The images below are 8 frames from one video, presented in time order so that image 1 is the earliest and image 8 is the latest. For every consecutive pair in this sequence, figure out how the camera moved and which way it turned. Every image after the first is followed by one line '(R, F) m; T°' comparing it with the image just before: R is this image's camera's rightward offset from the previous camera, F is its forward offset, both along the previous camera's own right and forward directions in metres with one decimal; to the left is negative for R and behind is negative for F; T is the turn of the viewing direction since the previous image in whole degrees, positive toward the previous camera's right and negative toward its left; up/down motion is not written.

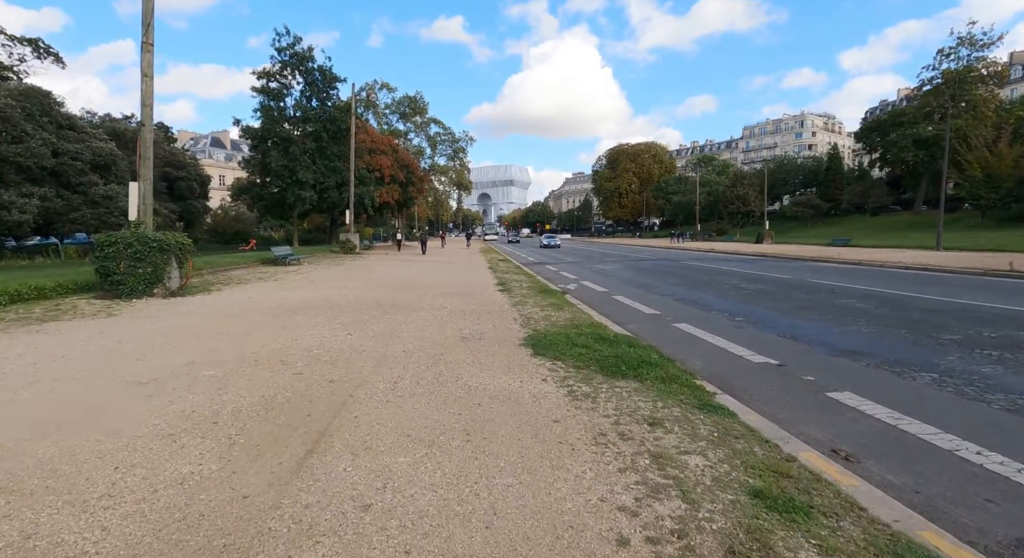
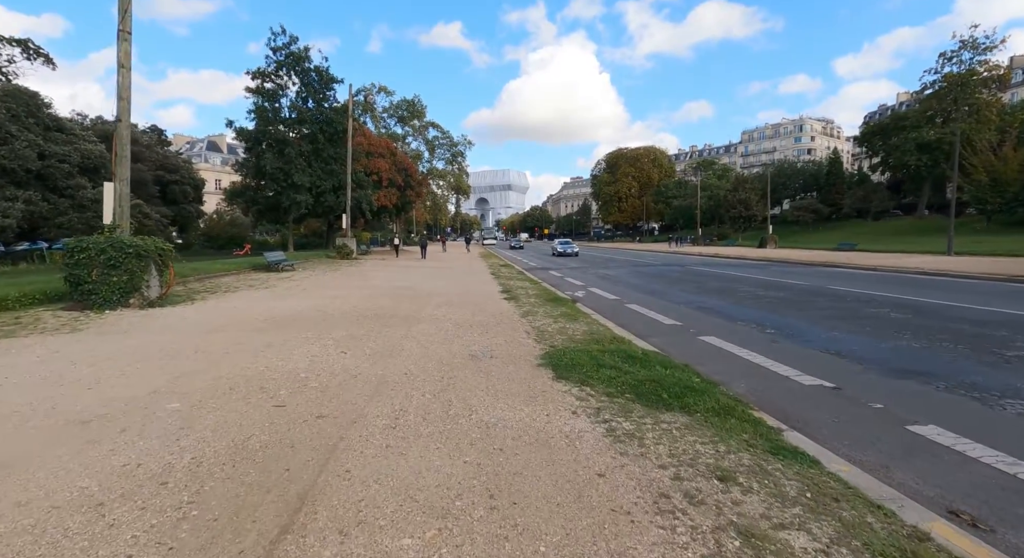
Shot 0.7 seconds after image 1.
(-0.2, +0.9) m; 0°
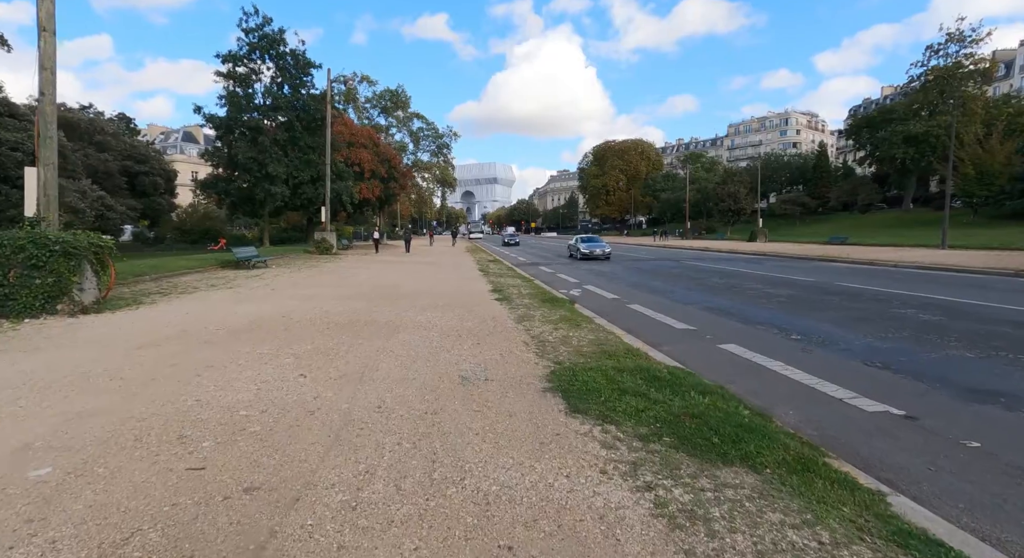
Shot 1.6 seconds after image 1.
(-0.1, +1.3) m; +2°
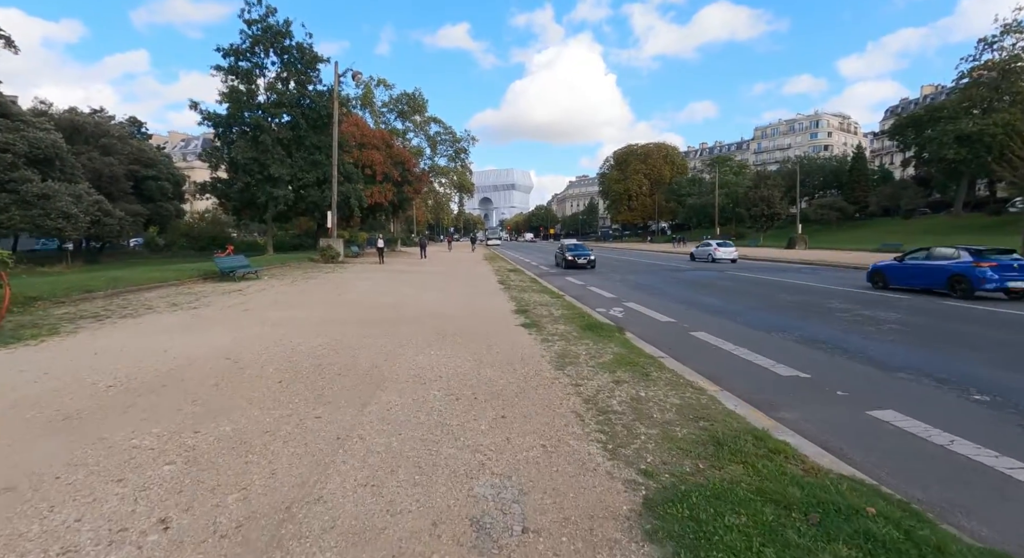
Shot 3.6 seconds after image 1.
(-0.3, +2.8) m; -2°
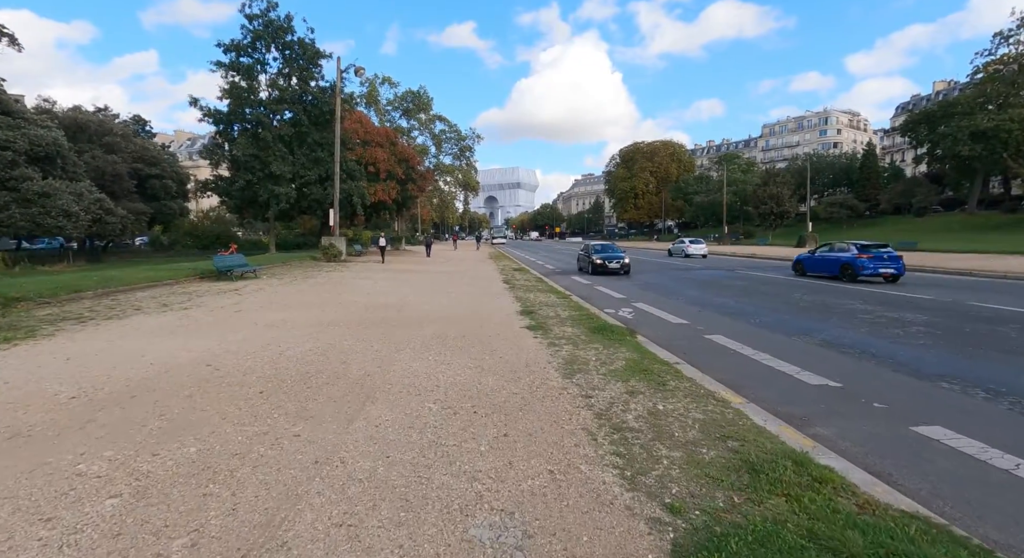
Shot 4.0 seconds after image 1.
(0.0, +0.5) m; -1°
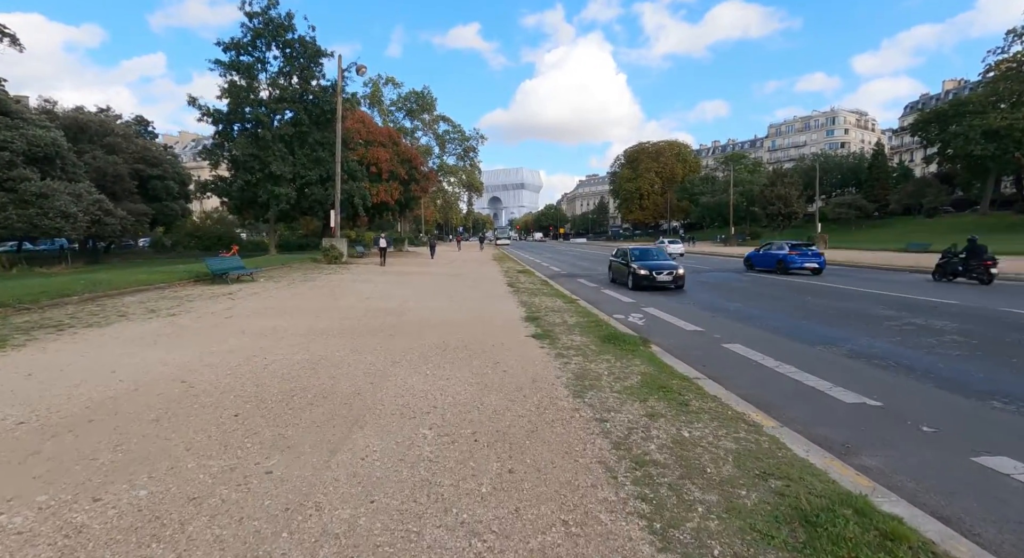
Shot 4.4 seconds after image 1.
(0.0, +0.6) m; 0°
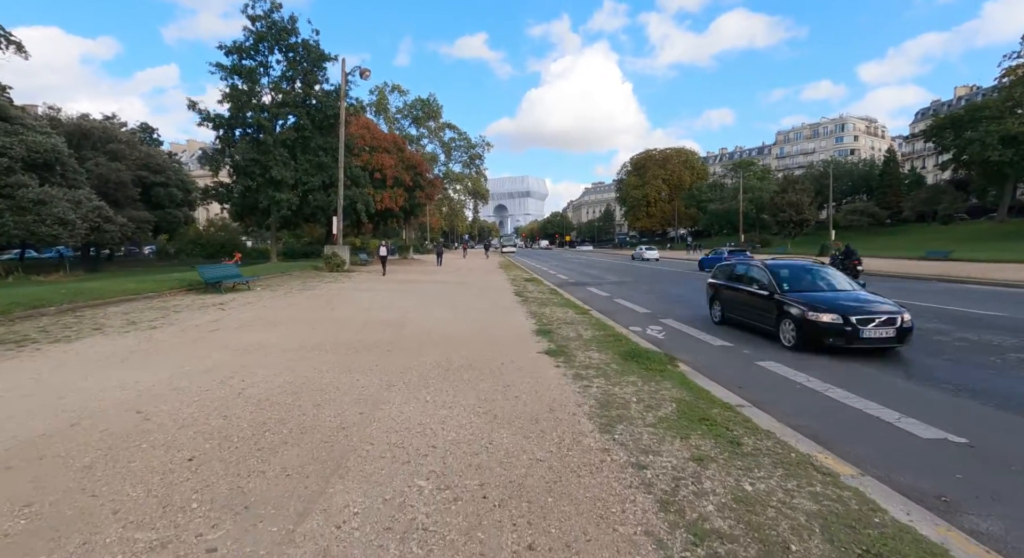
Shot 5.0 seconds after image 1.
(-0.1, +0.9) m; -1°
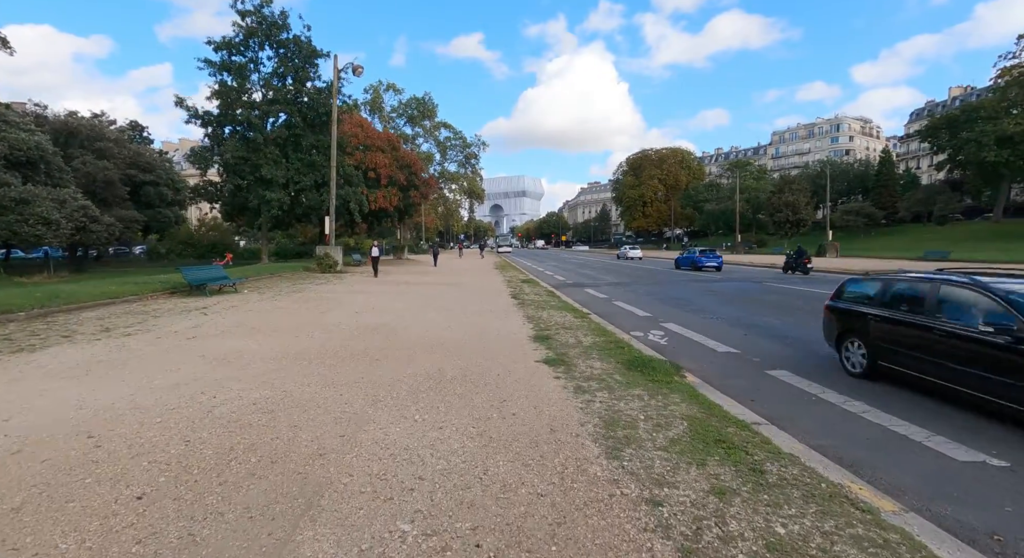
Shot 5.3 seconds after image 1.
(0.0, +0.5) m; 0°
